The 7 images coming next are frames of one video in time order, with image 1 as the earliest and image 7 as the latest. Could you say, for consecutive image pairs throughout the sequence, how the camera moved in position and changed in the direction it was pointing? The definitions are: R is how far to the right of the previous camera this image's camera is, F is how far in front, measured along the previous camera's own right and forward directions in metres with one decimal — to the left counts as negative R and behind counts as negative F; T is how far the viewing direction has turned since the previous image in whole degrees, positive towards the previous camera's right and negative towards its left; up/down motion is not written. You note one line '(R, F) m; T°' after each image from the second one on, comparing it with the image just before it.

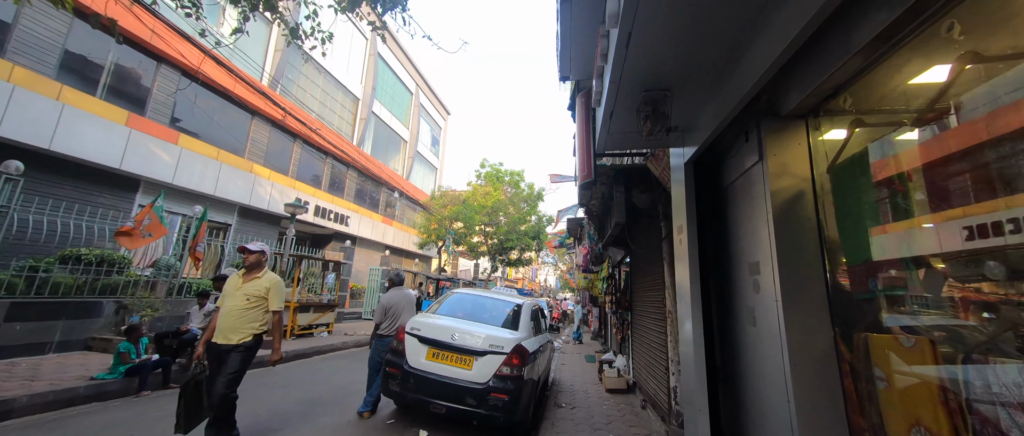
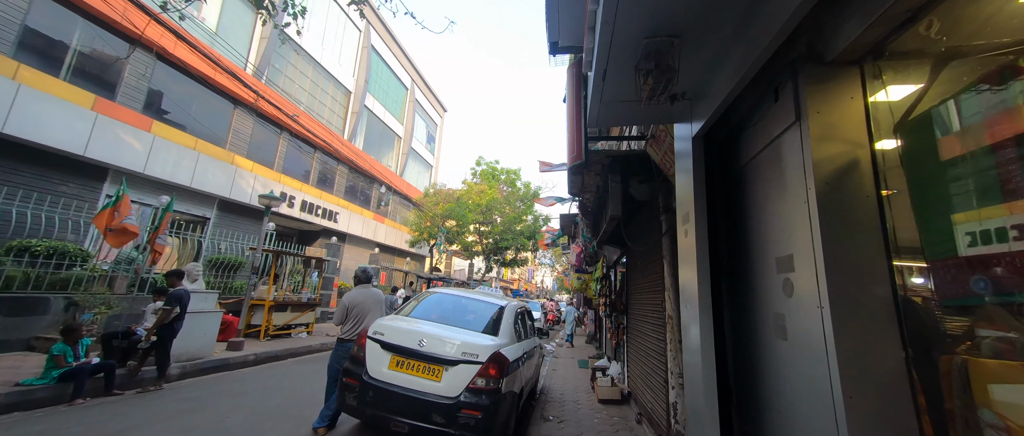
(+0.2, +0.5) m; 0°
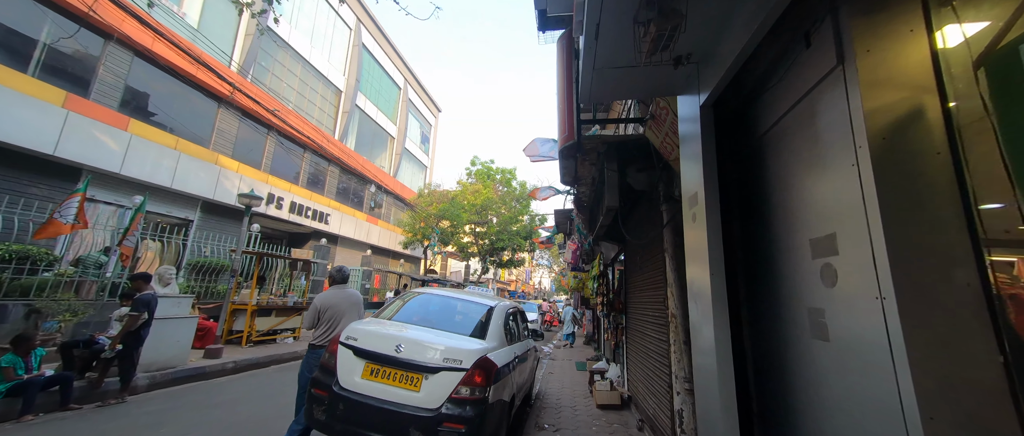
(+0.1, +0.3) m; 0°
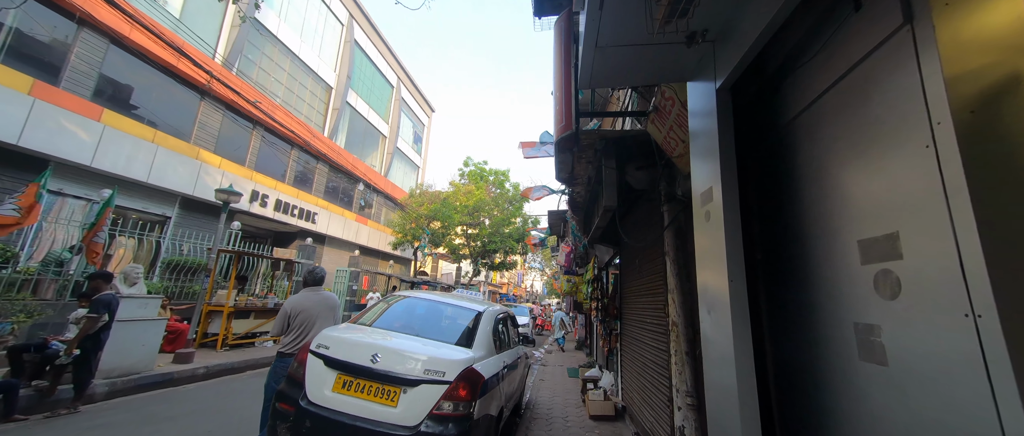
(0.0, +0.3) m; +1°
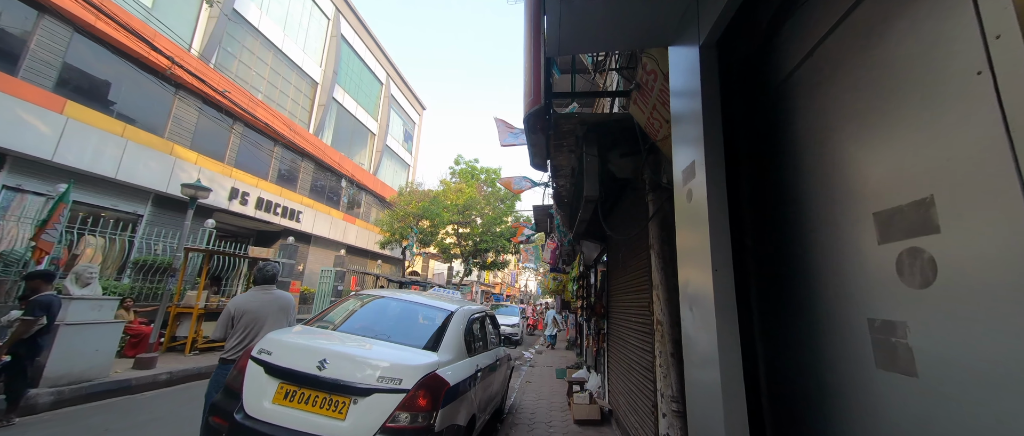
(+0.2, +0.3) m; +1°
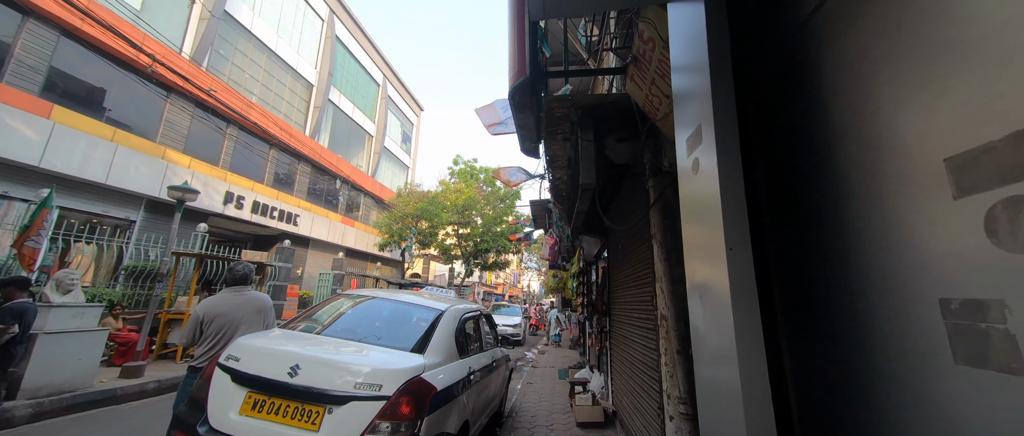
(+0.1, +0.2) m; 0°
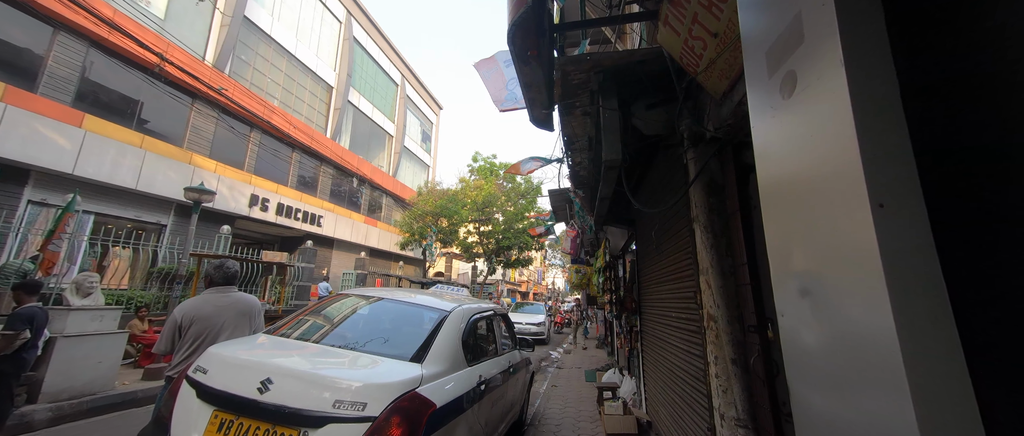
(+0.1, +0.4) m; -4°
